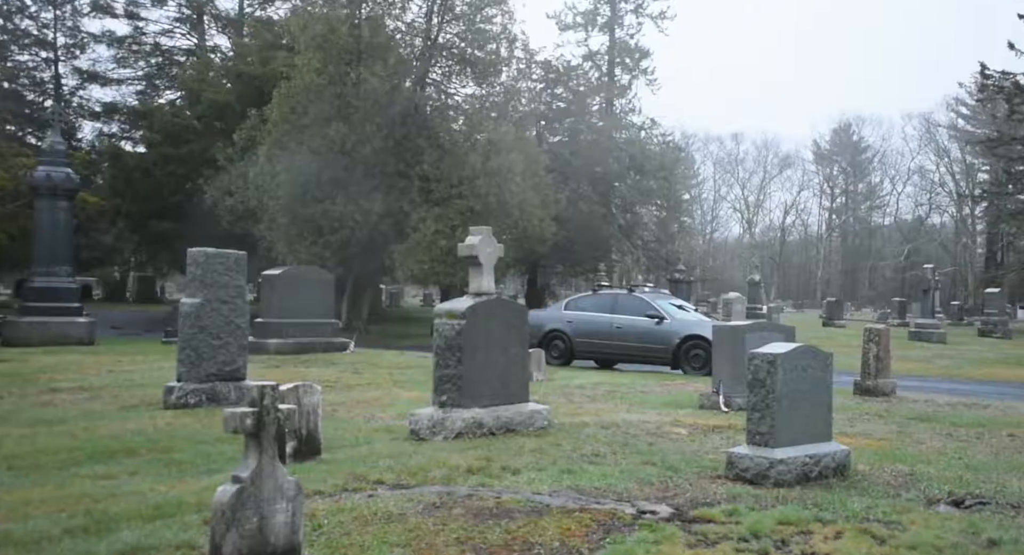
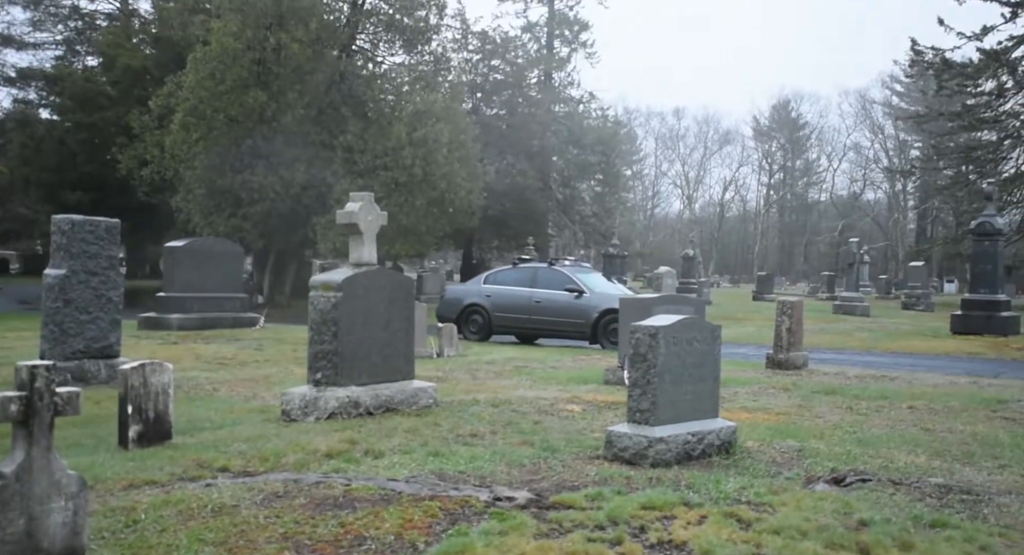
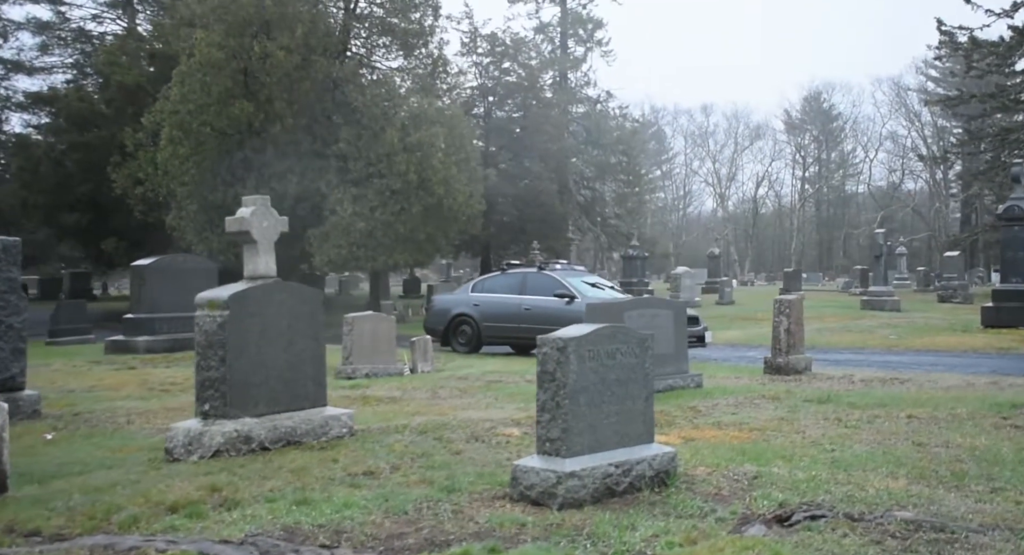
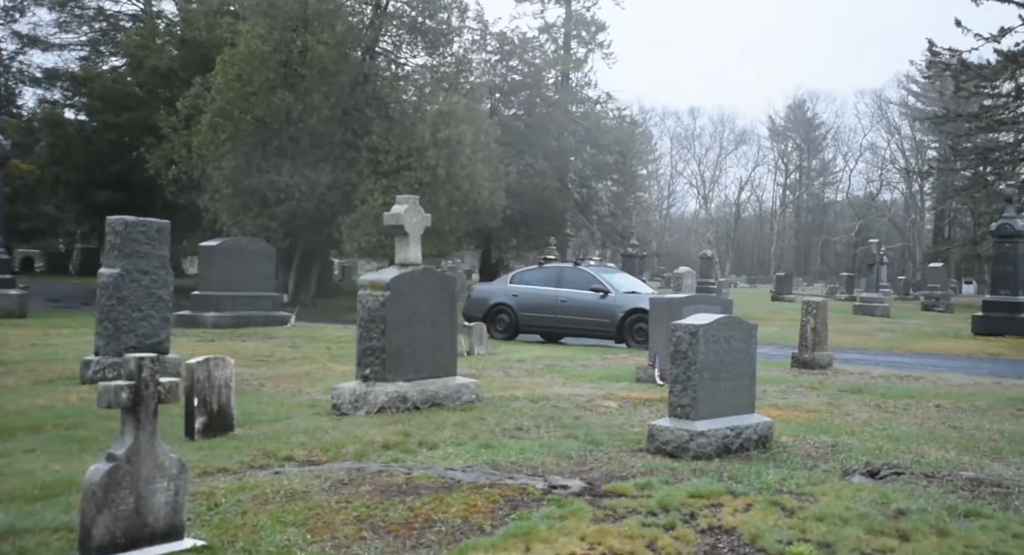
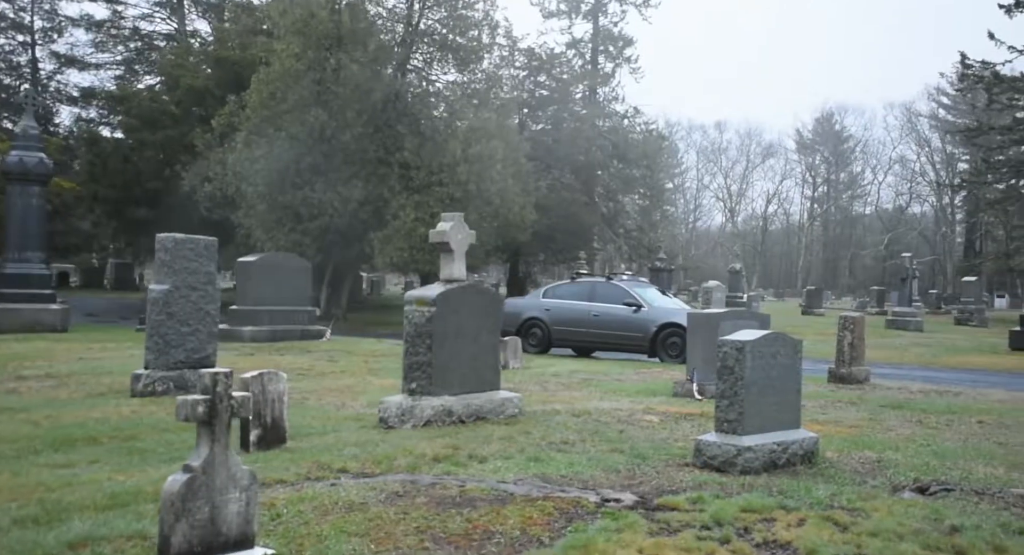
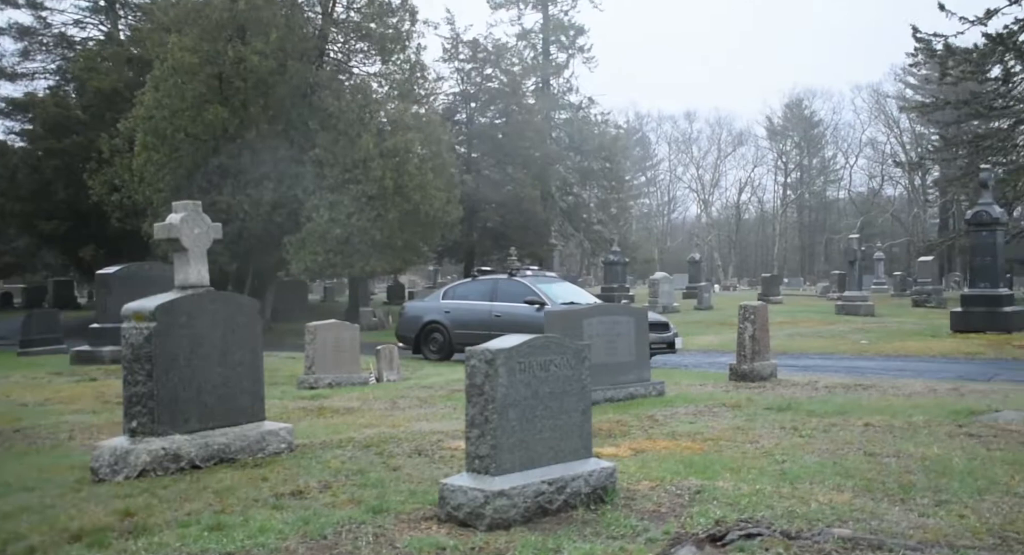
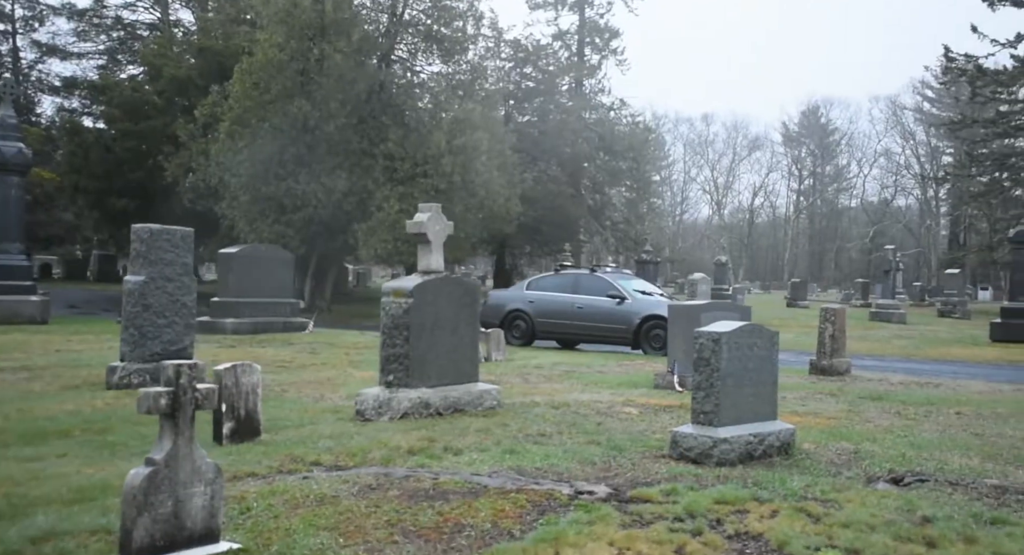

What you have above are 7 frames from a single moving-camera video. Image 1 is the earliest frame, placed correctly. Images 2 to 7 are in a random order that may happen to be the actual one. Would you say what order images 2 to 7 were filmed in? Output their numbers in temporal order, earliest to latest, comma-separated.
5, 7, 4, 2, 3, 6
